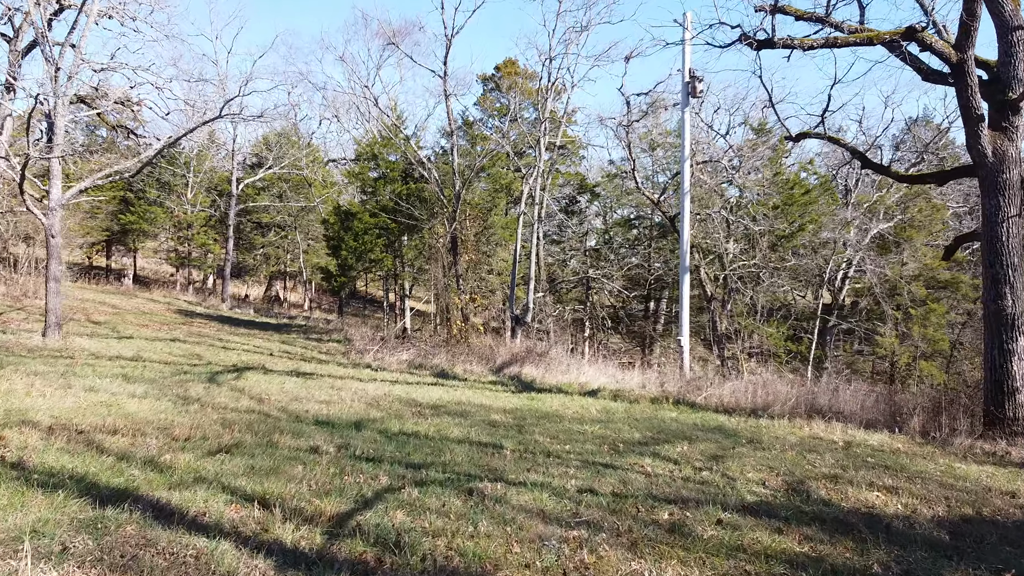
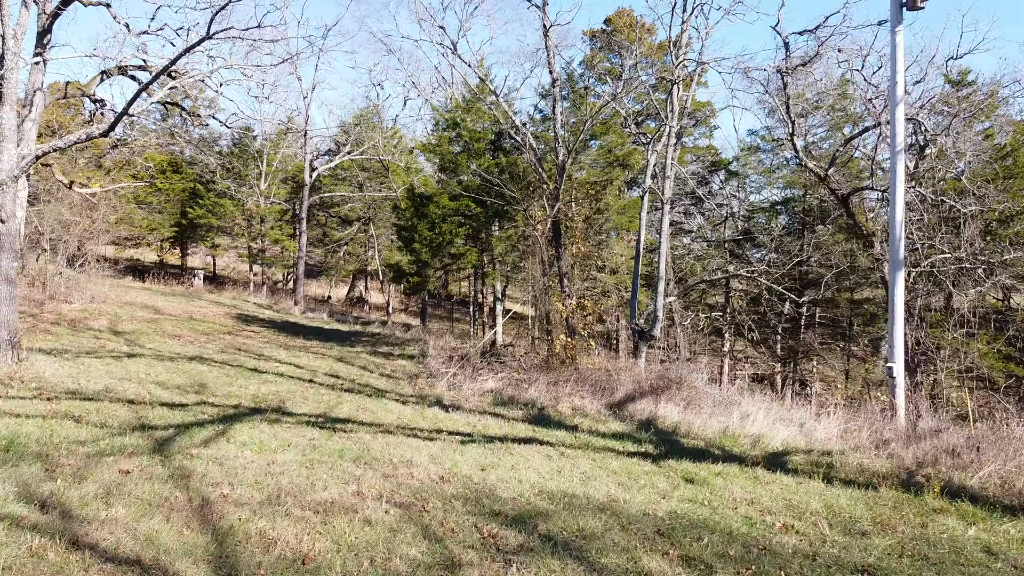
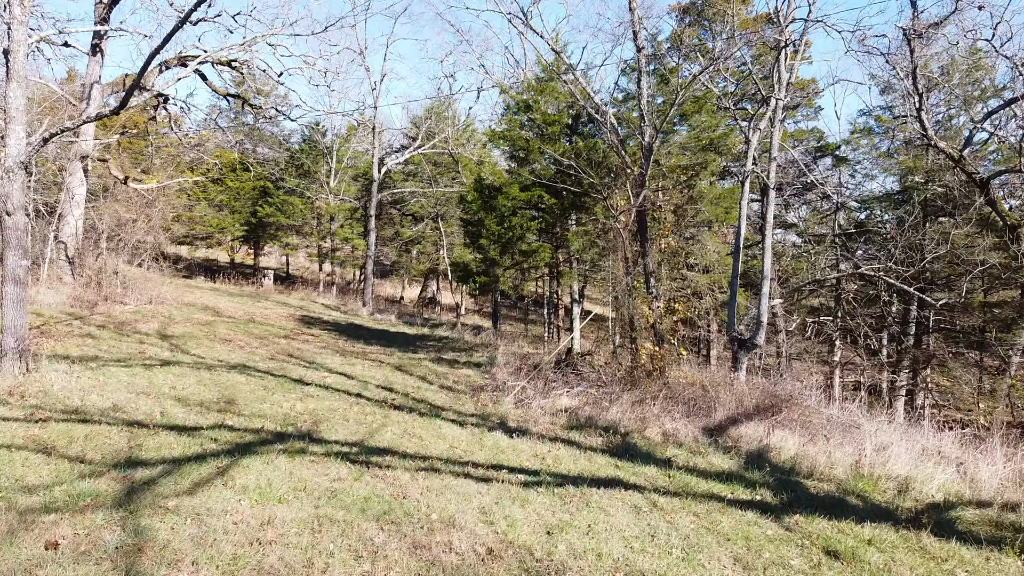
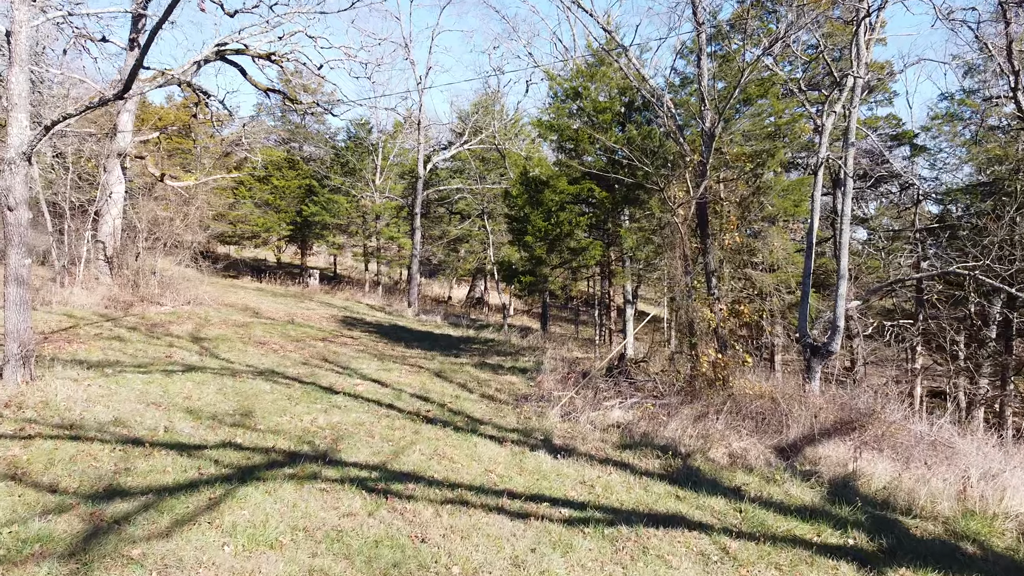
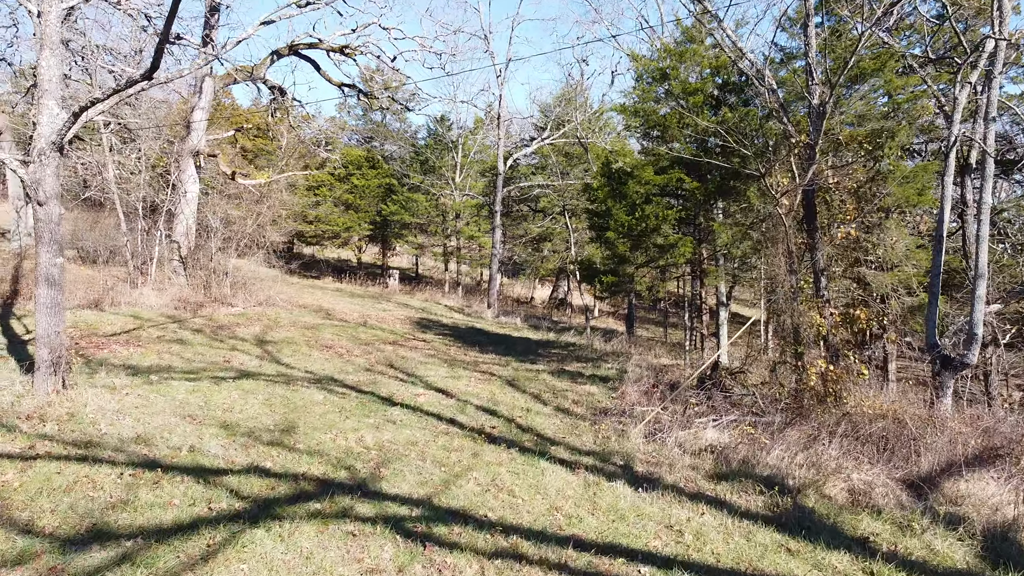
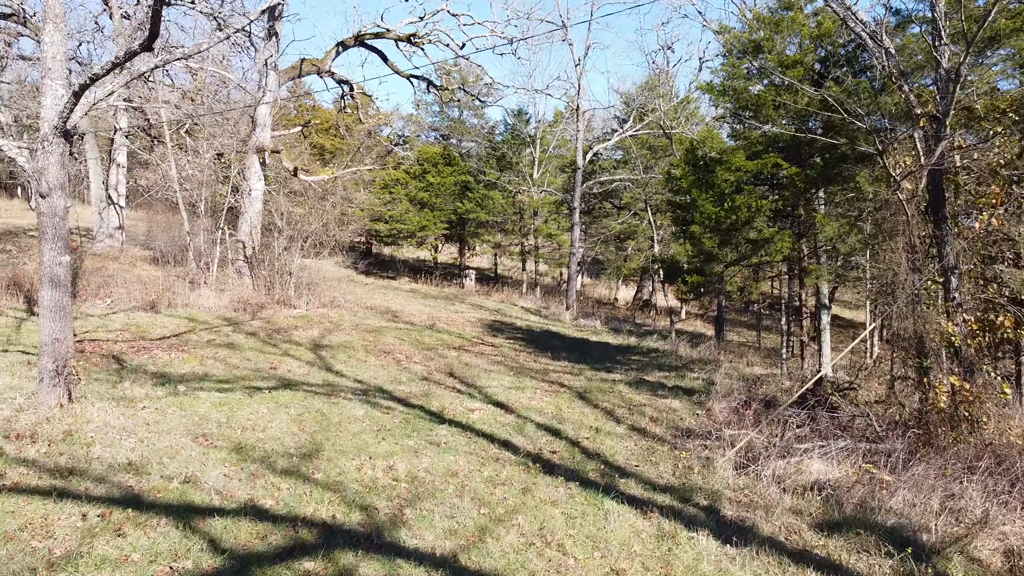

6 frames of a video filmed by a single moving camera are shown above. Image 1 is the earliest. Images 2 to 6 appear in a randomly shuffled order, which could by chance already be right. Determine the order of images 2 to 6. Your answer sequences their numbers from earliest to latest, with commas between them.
2, 3, 4, 5, 6
